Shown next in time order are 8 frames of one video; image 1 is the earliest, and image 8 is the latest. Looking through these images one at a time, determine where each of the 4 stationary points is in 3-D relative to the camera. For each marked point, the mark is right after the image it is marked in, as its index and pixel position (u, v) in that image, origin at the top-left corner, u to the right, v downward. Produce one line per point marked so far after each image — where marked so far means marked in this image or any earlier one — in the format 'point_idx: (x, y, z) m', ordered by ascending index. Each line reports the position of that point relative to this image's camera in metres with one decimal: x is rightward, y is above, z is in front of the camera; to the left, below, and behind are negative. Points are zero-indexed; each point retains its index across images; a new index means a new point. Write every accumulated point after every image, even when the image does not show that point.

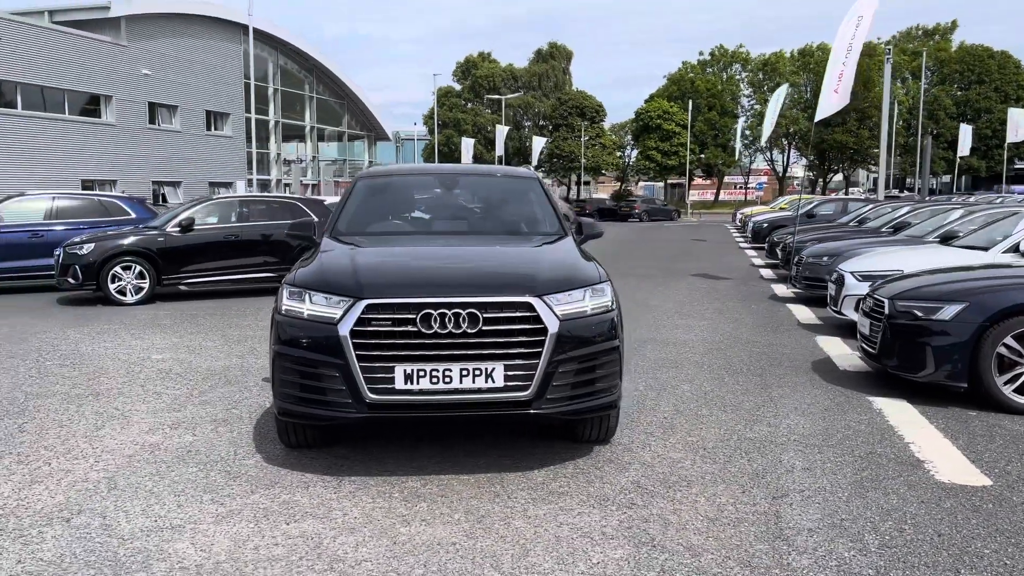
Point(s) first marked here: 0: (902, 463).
0: (+2.0, -0.9, +4.2) m
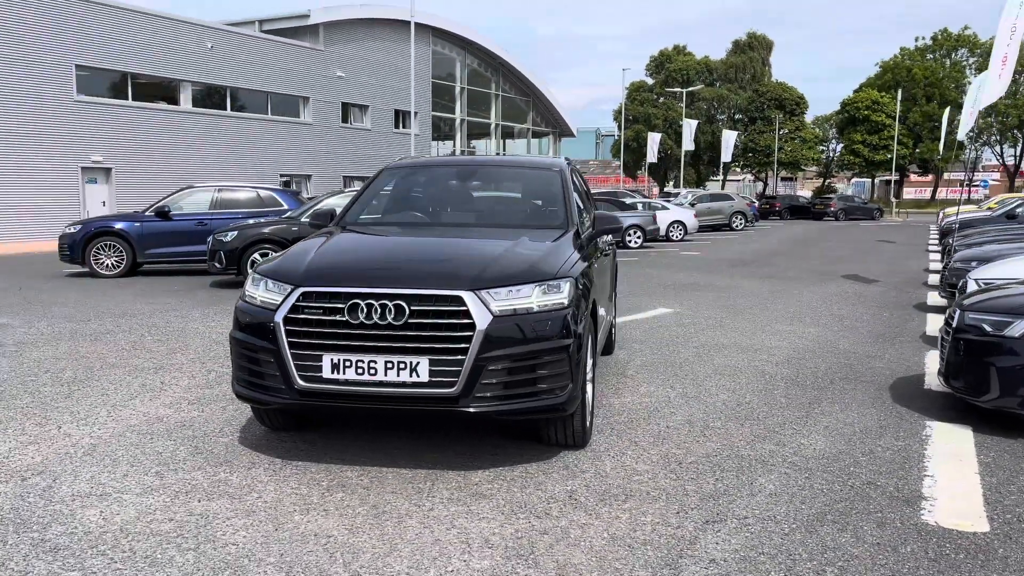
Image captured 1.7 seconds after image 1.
0: (+1.7, -0.9, +3.7) m
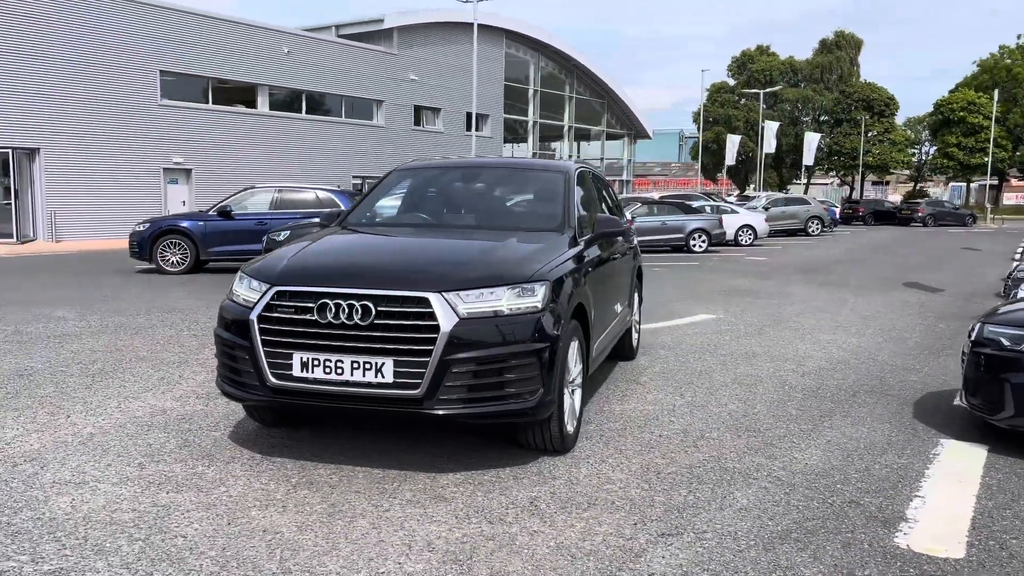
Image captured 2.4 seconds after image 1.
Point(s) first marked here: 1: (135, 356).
0: (+1.5, -1.0, +3.5) m
1: (-3.0, -0.5, +6.7) m
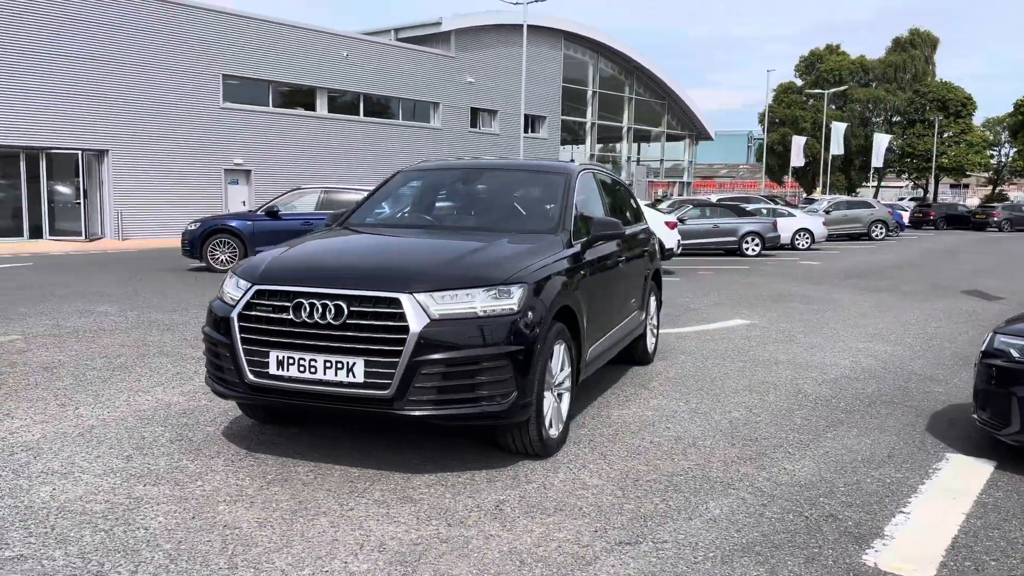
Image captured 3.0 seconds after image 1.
0: (+1.3, -1.0, +3.4) m
1: (-2.9, -0.5, +6.9) m
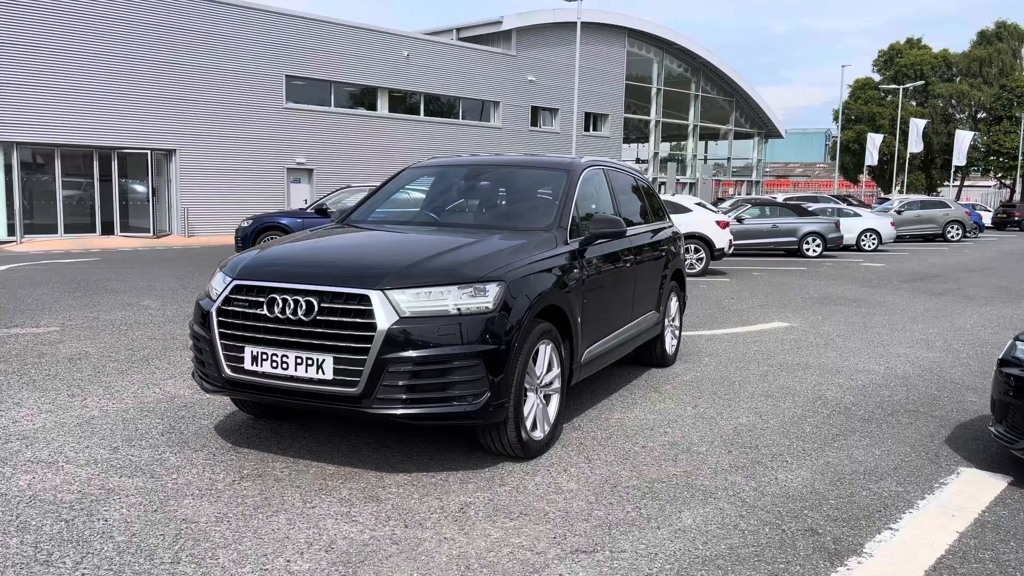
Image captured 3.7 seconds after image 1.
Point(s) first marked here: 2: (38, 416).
0: (+1.2, -1.0, +3.2) m
1: (-2.8, -0.5, +7.1) m
2: (-2.7, -0.7, +4.7) m
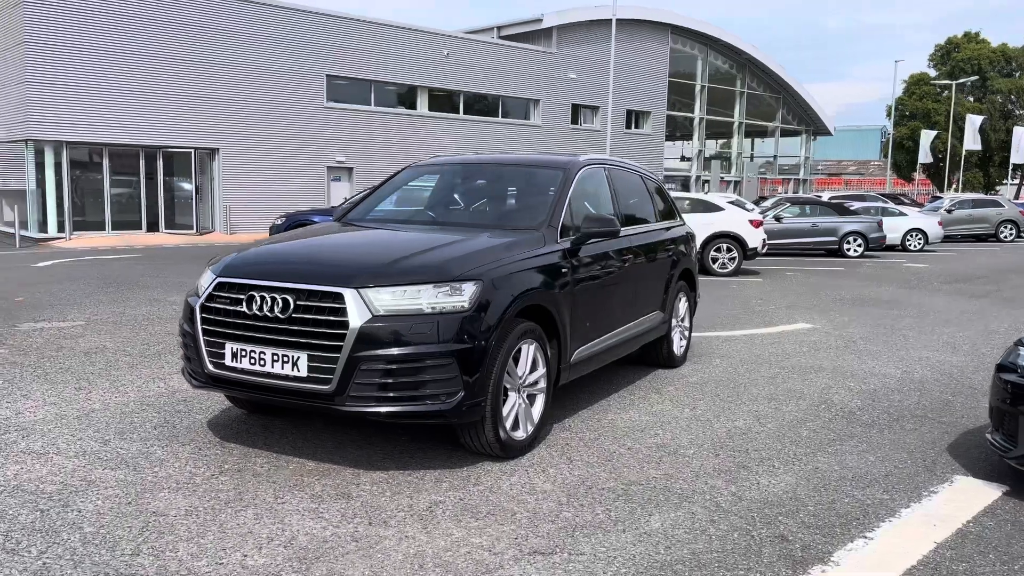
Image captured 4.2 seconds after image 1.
0: (+1.0, -1.0, +3.1) m
1: (-2.7, -0.5, +7.2) m
2: (-2.7, -0.7, +4.9) m
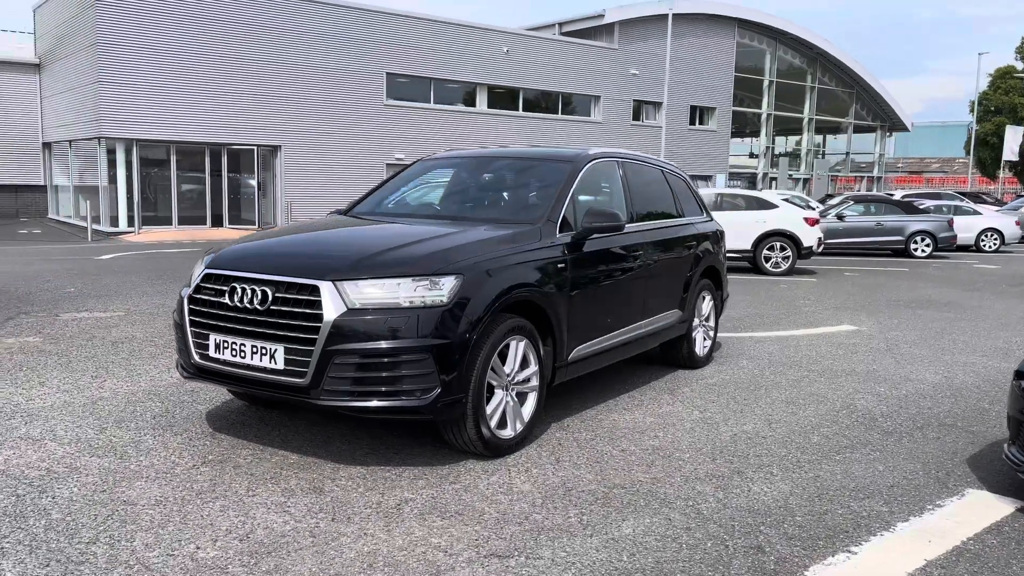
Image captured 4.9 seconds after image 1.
0: (+0.9, -1.0, +2.9) m
1: (-2.5, -0.4, +7.3) m
2: (-2.7, -0.6, +5.0) m
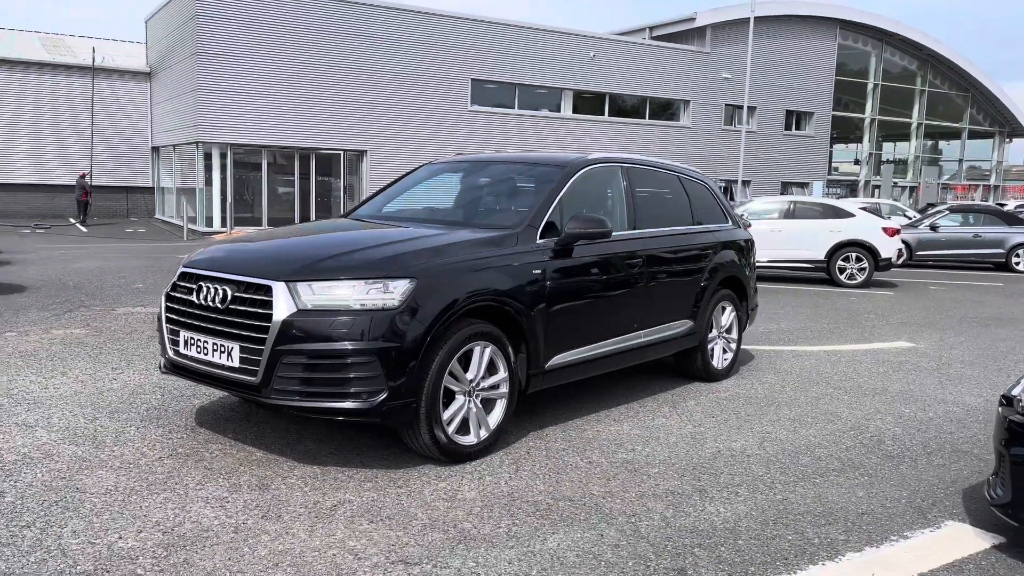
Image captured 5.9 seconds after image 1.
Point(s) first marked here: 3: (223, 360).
0: (+0.5, -1.0, +2.8) m
1: (-2.3, -0.4, +7.6) m
2: (-2.8, -0.6, +5.3) m
3: (-1.3, -0.3, +3.8) m
